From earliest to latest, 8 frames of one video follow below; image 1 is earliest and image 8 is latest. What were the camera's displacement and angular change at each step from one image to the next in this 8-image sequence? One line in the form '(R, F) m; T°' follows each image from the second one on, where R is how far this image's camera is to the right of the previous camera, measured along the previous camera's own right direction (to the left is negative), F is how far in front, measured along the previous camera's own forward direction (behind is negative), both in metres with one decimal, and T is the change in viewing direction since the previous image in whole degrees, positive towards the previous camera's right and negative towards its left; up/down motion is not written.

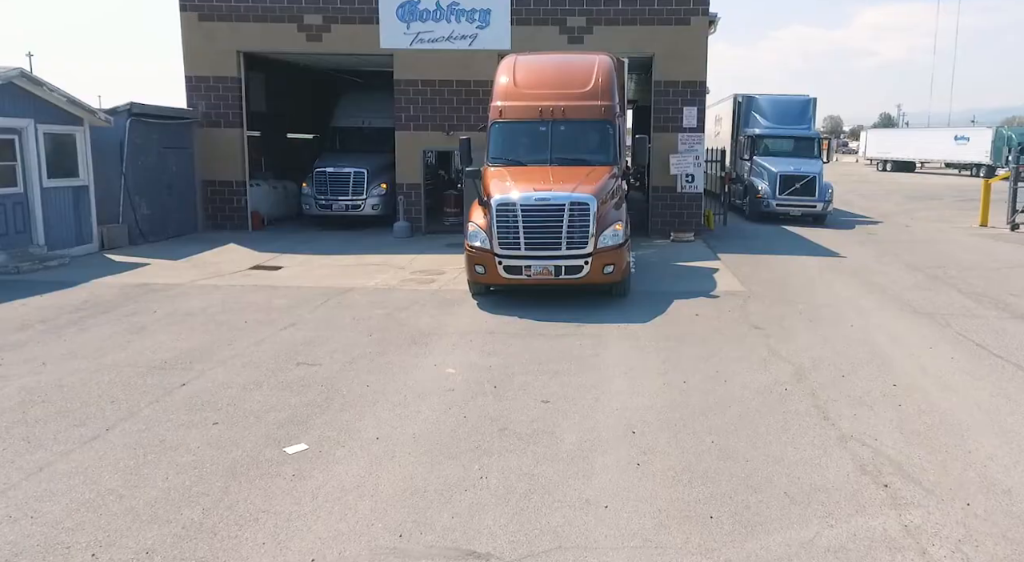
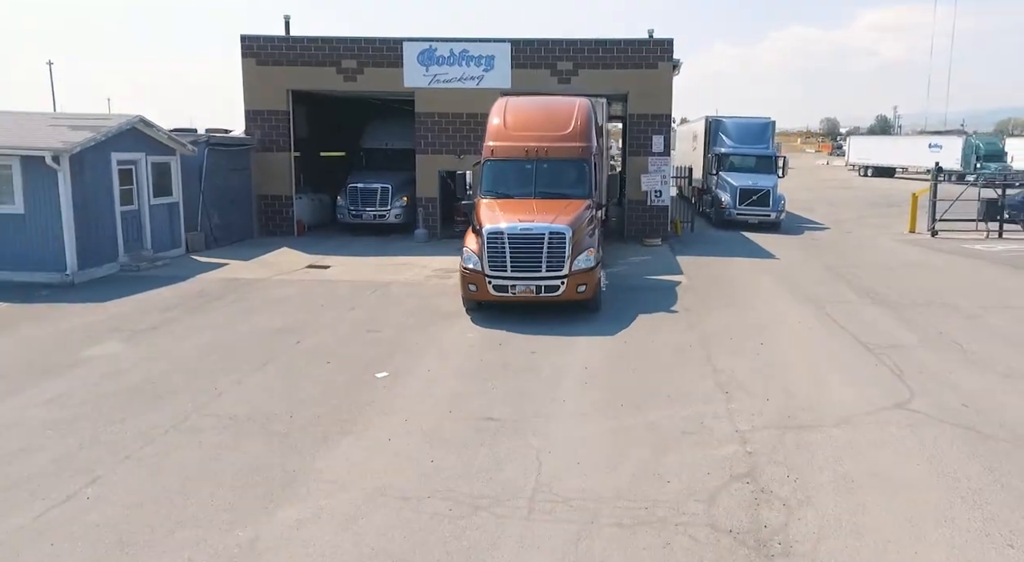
(0.0, -3.4) m; 0°
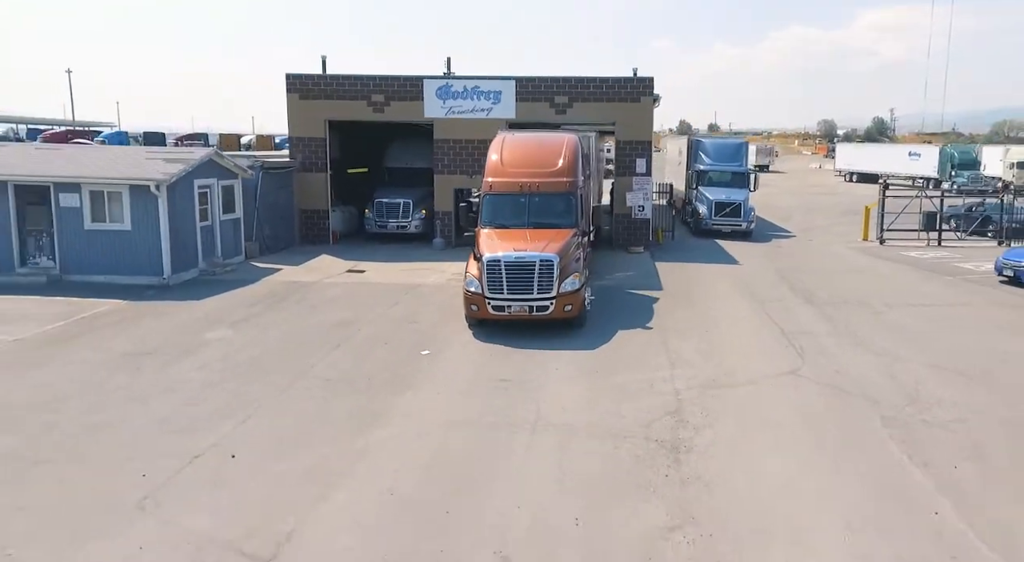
(-0.1, -3.2) m; 0°
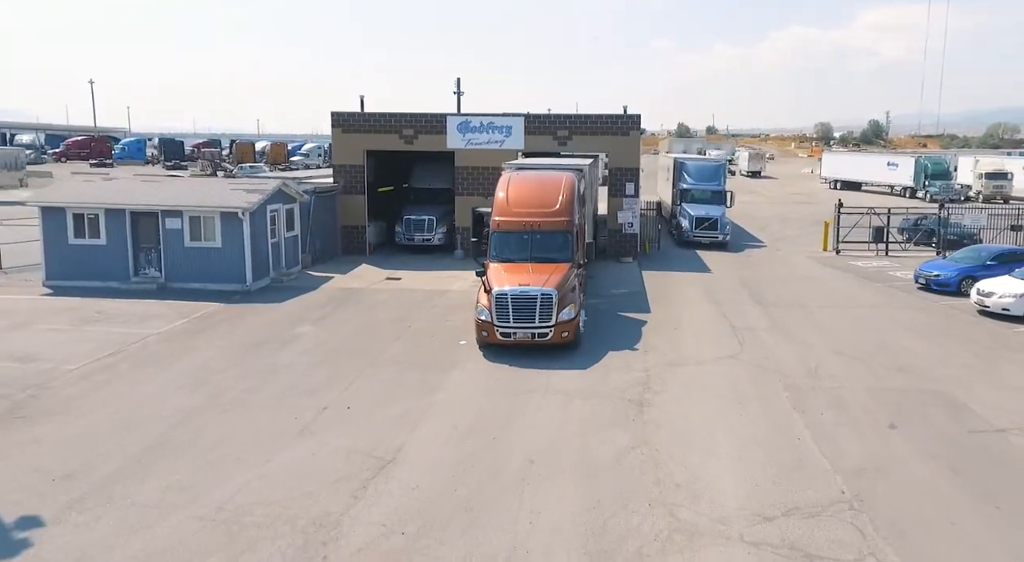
(-0.3, -4.0) m; 0°
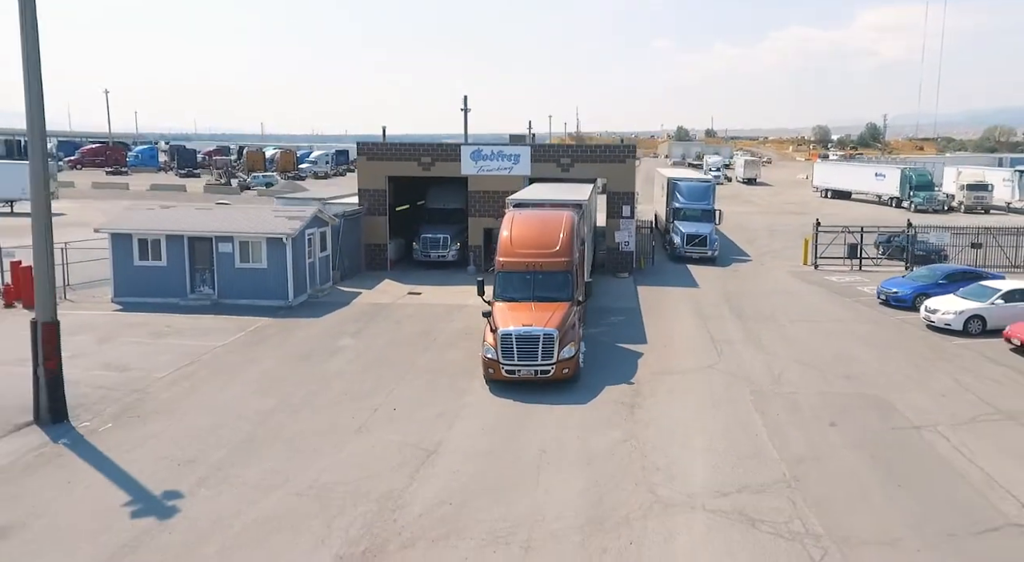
(-0.3, -2.8) m; 0°
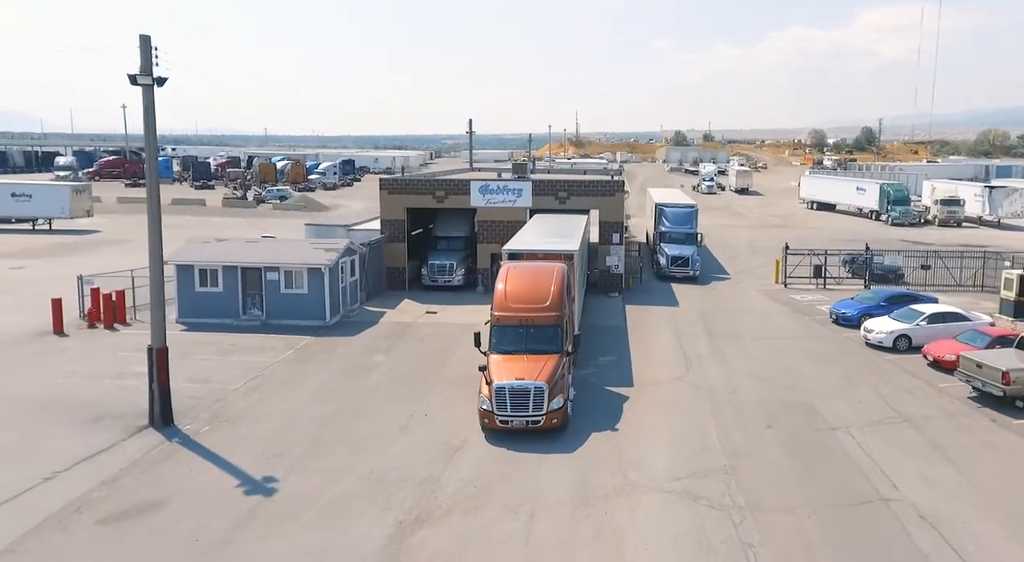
(-0.1, -3.9) m; 0°
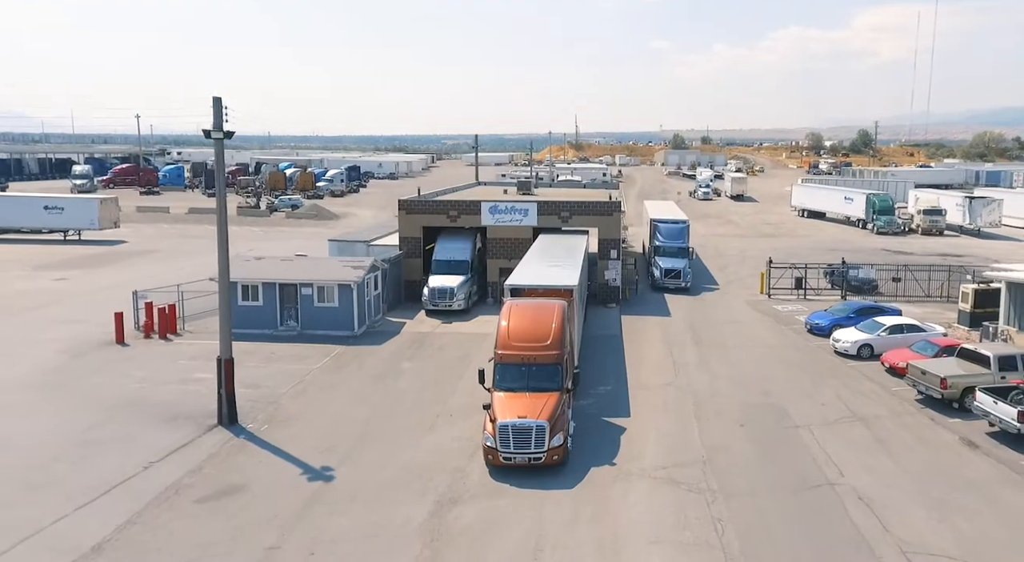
(-0.3, -3.2) m; 0°
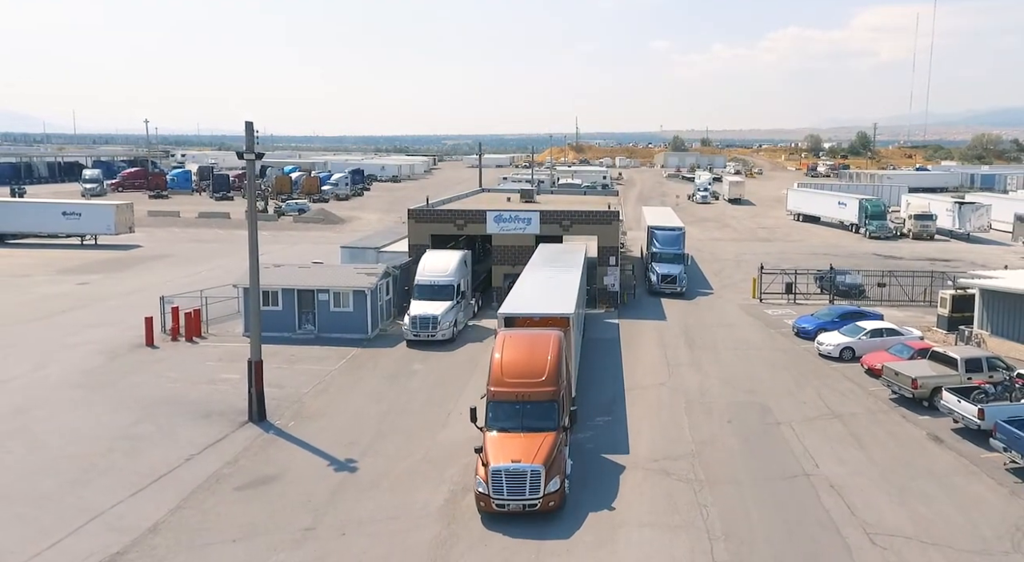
(-0.2, -1.9) m; 0°
